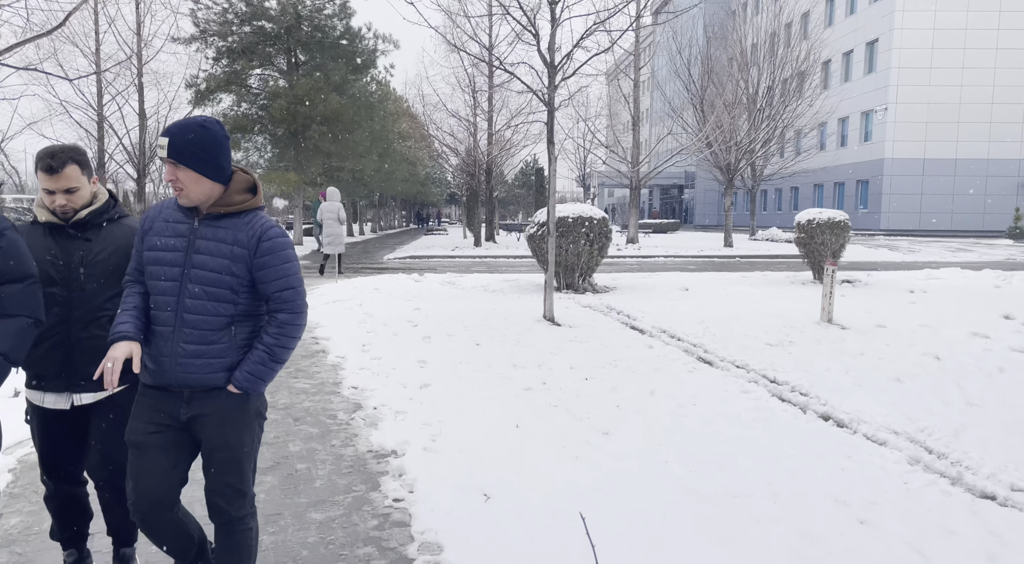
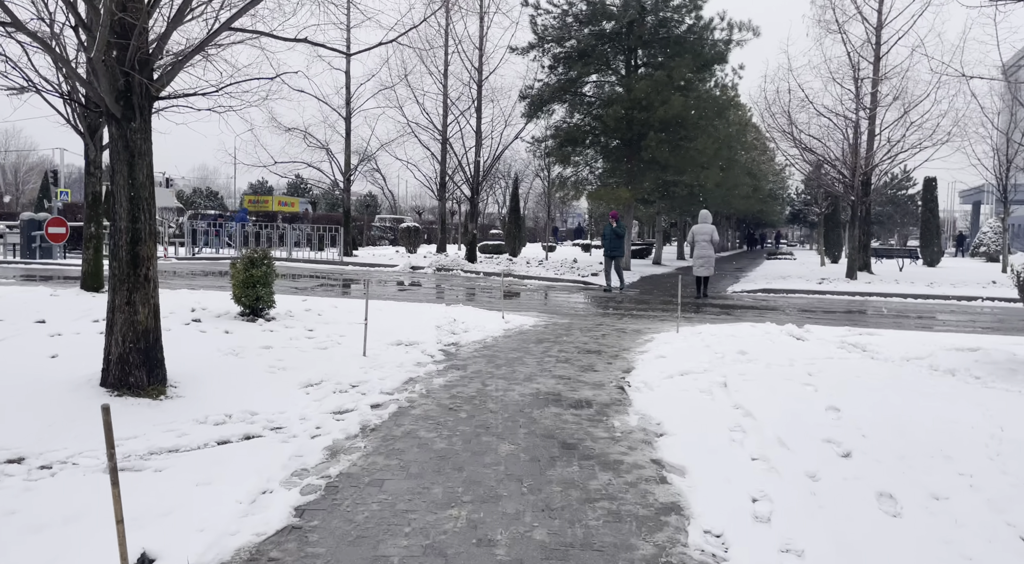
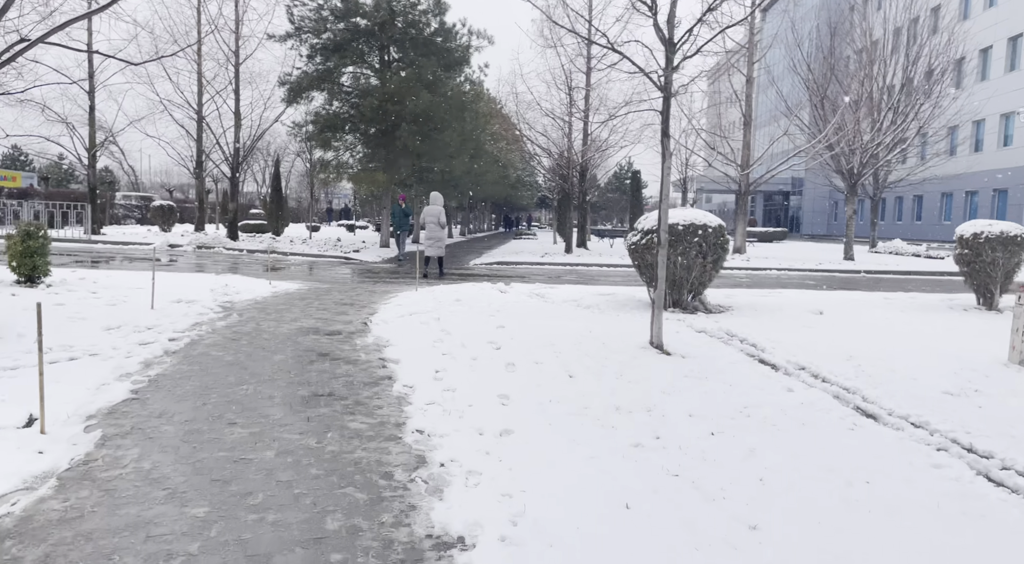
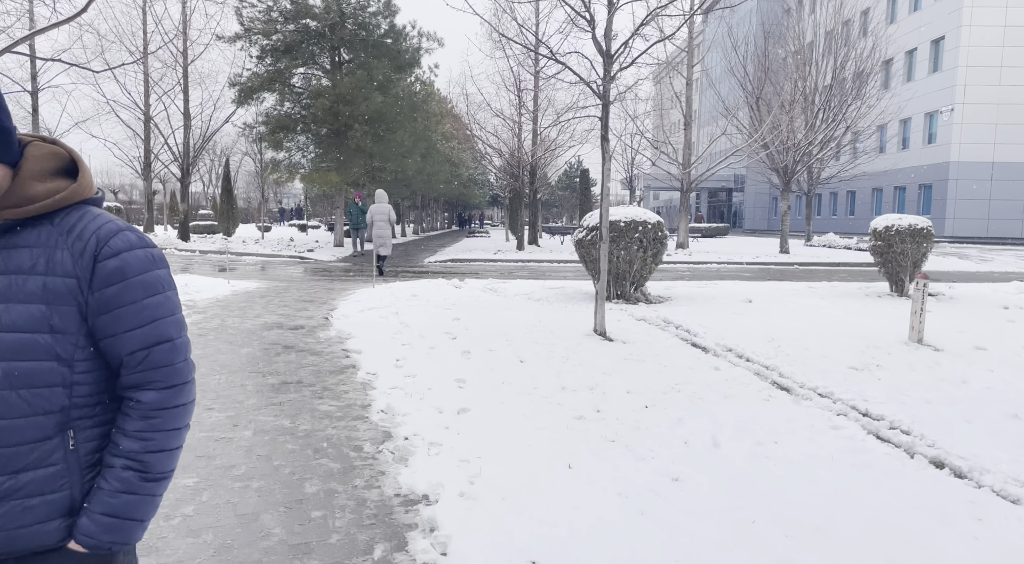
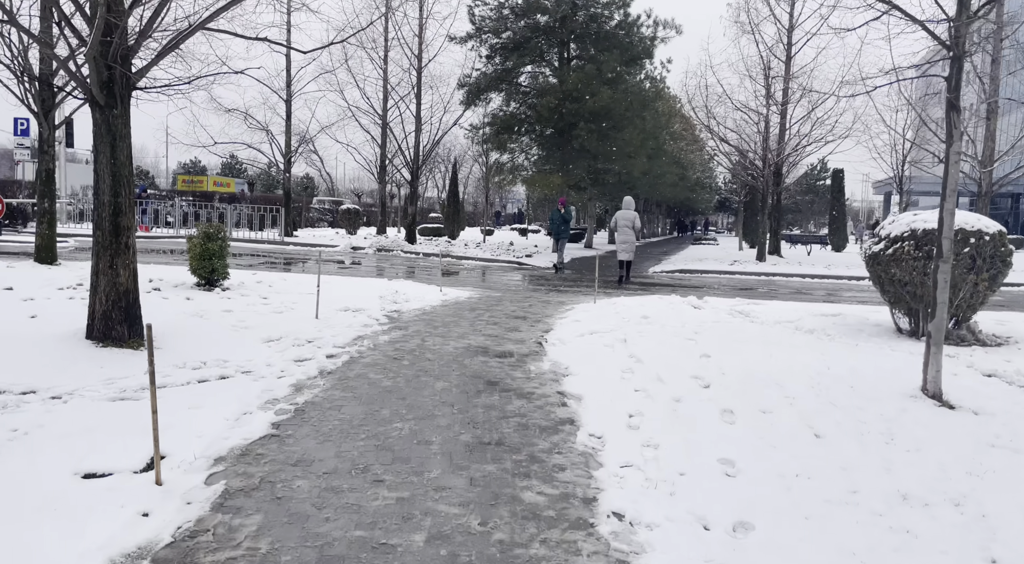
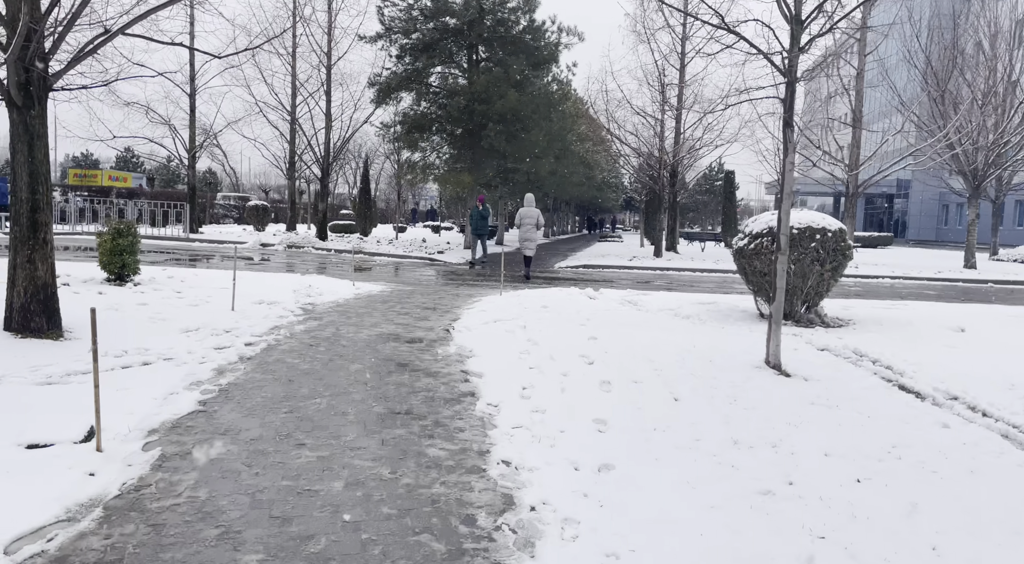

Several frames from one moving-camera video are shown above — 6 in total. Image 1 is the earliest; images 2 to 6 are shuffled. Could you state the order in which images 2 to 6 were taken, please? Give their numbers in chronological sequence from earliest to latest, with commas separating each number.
4, 3, 6, 5, 2
